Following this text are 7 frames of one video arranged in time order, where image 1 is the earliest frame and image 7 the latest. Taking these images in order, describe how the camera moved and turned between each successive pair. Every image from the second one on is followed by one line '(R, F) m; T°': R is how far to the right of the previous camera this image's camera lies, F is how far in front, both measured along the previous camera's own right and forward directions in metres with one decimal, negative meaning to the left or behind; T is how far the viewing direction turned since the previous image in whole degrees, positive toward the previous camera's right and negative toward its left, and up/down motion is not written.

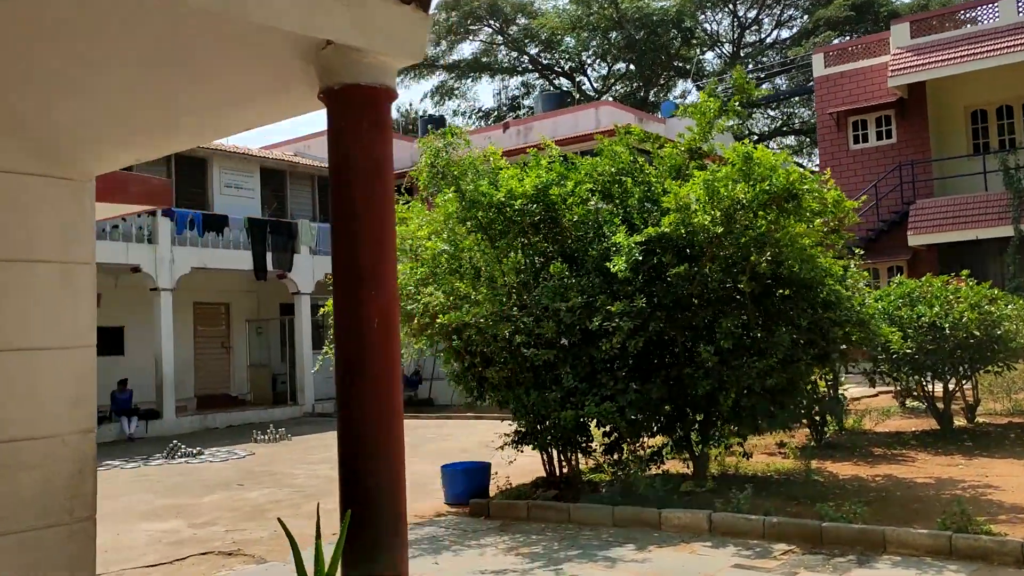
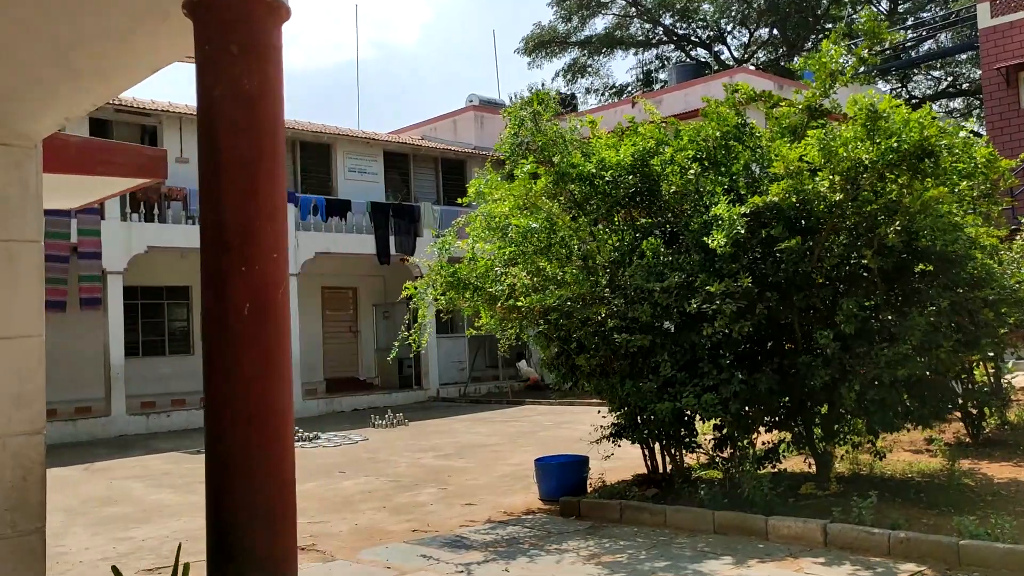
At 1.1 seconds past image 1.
(+0.4, +0.6) m; -9°
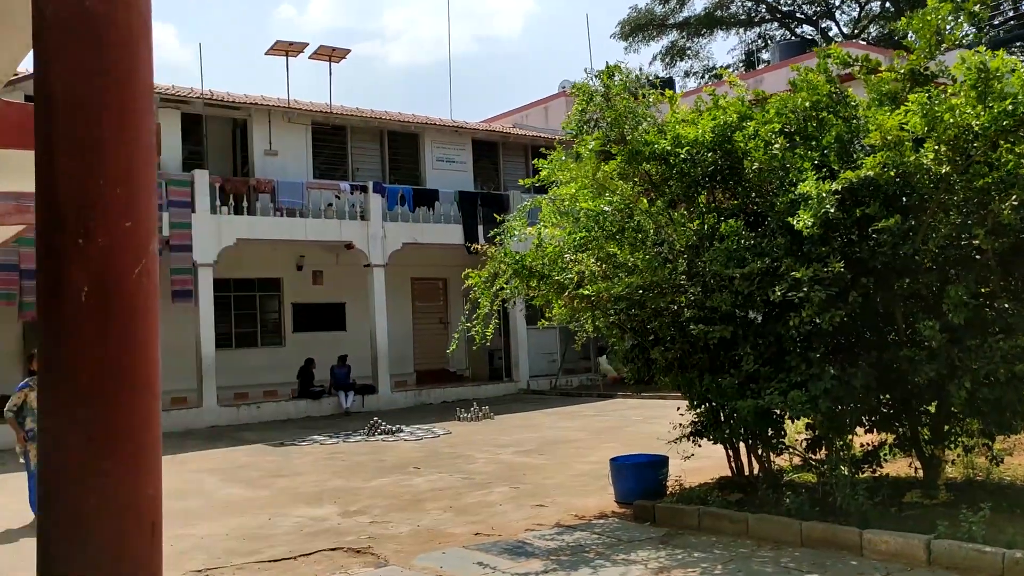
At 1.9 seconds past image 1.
(+0.3, +0.5) m; -6°
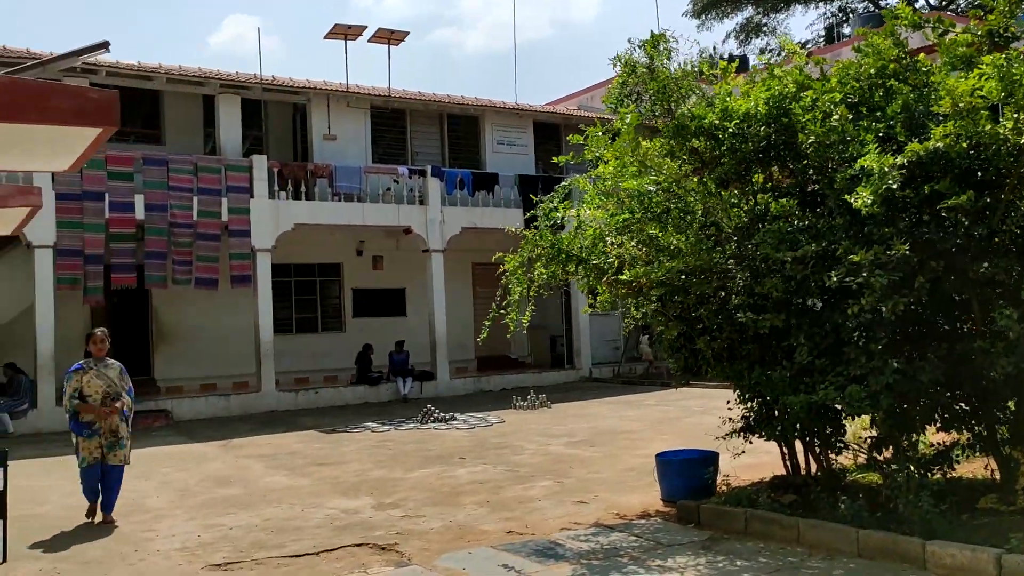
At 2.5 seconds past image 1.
(+0.3, +0.4) m; -5°
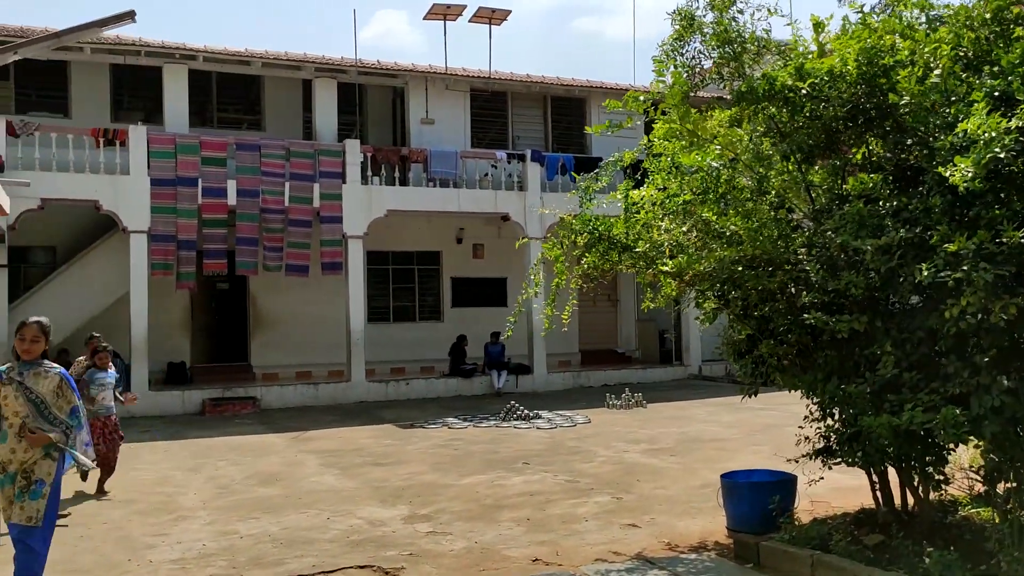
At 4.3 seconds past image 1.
(+0.6, +0.8) m; -9°
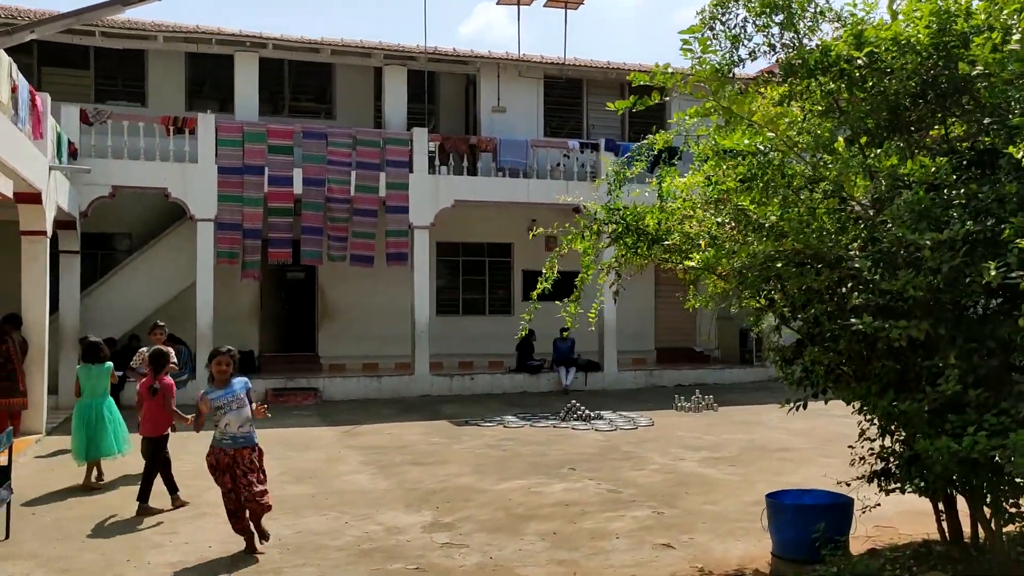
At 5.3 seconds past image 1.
(+0.4, +0.5) m; -6°
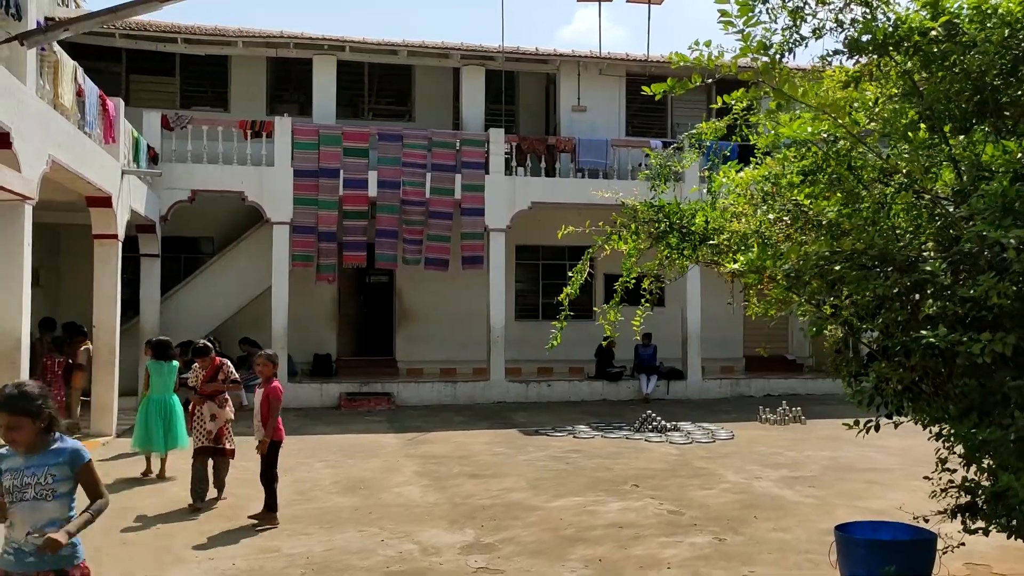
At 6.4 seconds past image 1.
(+0.3, +0.4) m; -6°
